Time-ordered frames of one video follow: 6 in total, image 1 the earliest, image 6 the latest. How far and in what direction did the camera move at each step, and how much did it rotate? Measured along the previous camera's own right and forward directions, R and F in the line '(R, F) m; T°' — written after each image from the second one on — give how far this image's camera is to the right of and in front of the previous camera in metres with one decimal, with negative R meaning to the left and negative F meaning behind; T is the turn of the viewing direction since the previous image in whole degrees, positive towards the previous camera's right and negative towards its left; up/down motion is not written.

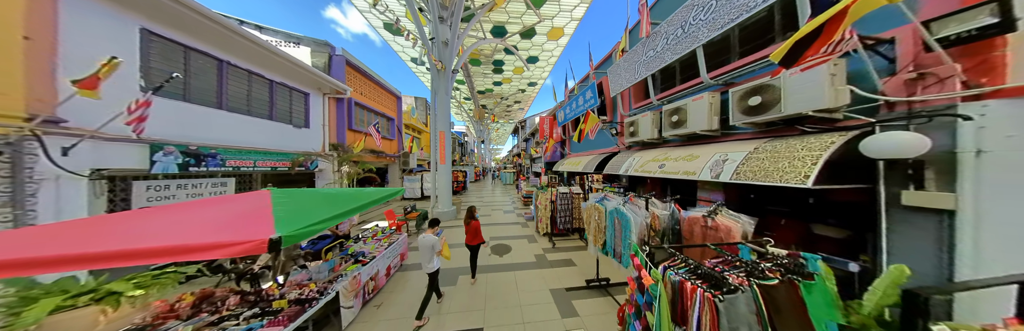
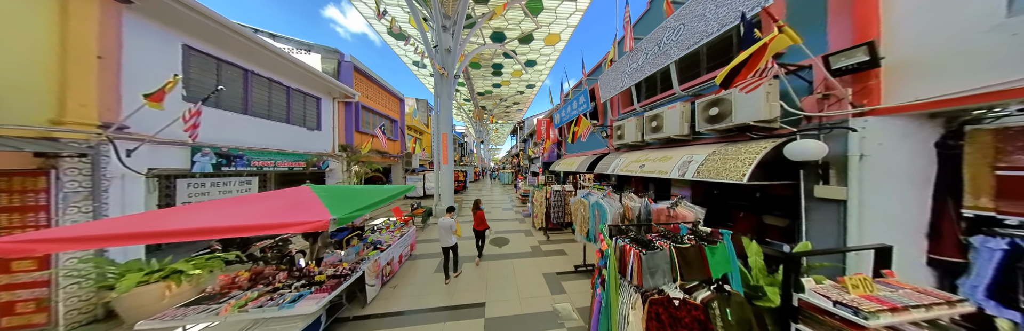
(0.0, -0.5) m; 0°
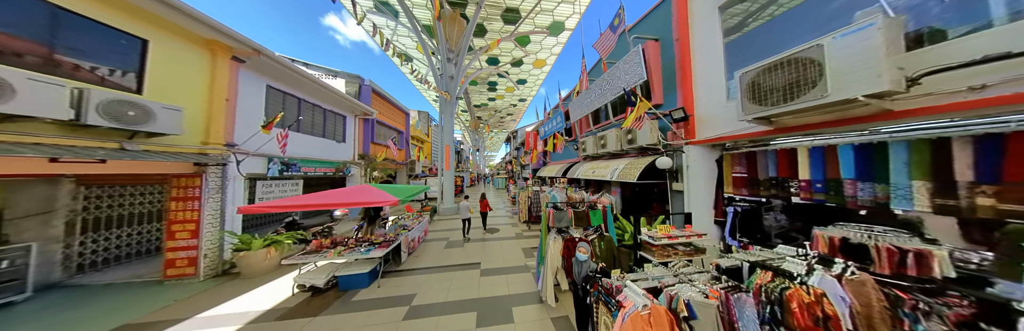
(+0.2, -1.7) m; +1°
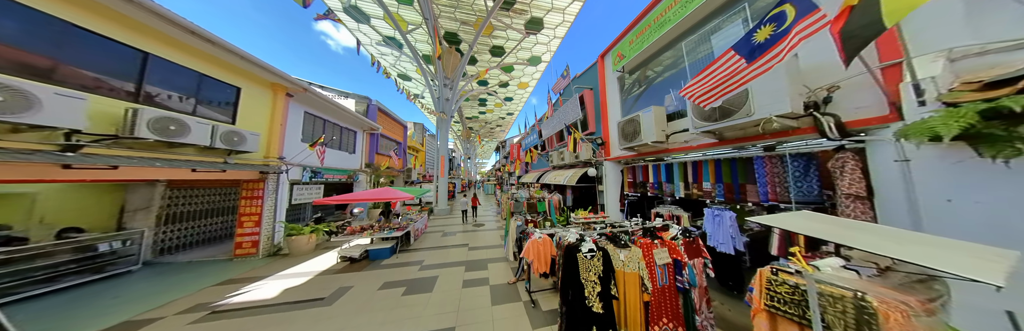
(+0.4, -2.0) m; +2°
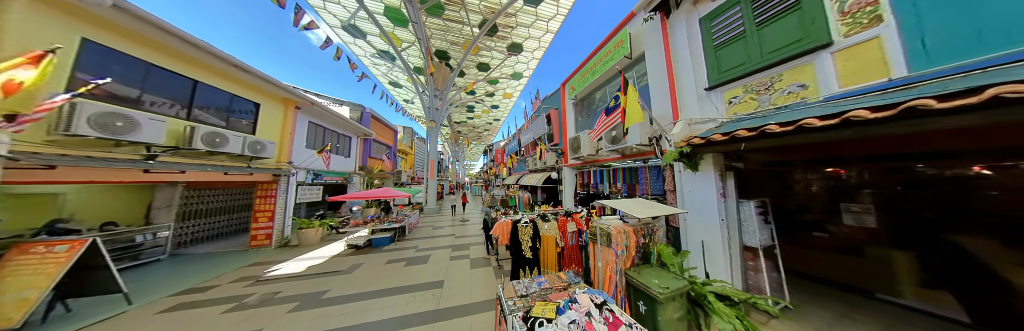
(+0.4, -1.5) m; +3°
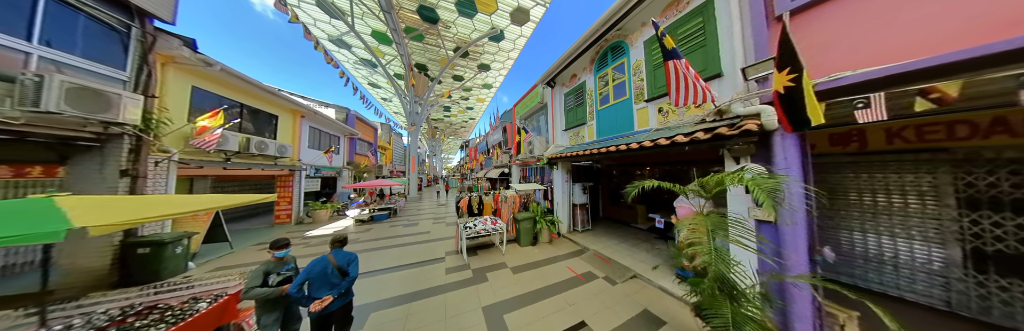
(+0.9, -3.3) m; +7°
